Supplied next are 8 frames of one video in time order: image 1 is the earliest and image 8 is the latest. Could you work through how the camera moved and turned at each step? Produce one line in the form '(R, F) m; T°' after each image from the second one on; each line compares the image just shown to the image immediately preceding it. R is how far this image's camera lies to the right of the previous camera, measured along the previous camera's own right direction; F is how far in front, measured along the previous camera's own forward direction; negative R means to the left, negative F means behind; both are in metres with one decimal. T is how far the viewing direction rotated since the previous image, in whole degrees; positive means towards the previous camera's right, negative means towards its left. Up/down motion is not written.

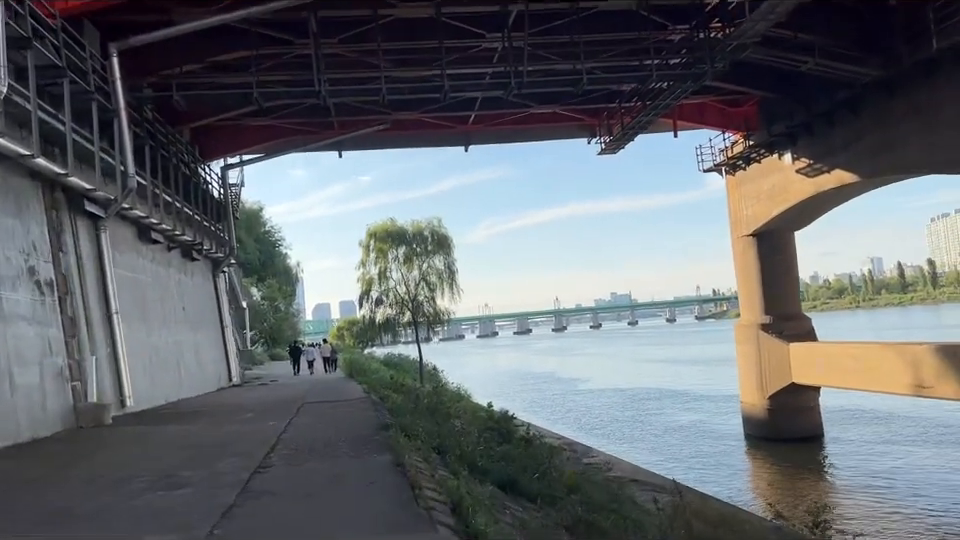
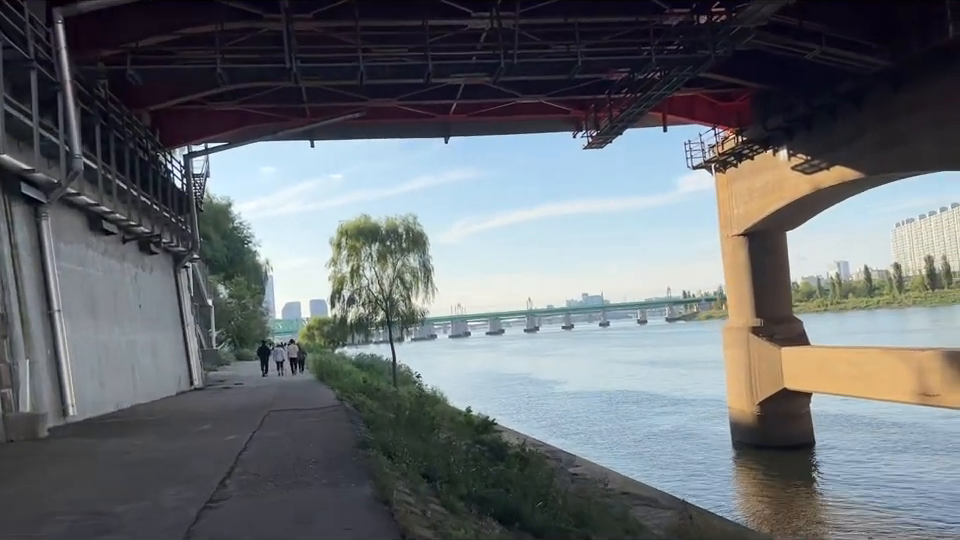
(-0.2, +1.2) m; +2°
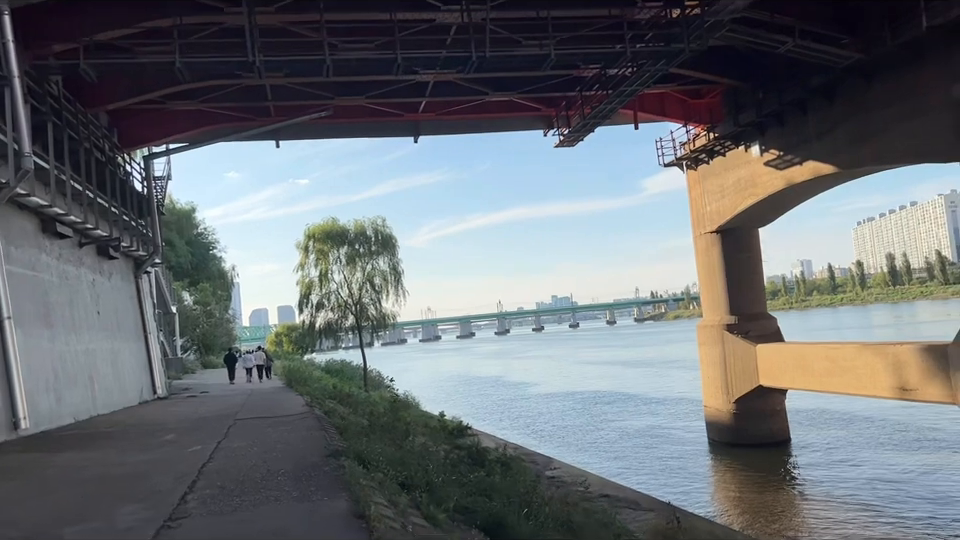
(-0.1, +0.4) m; +2°
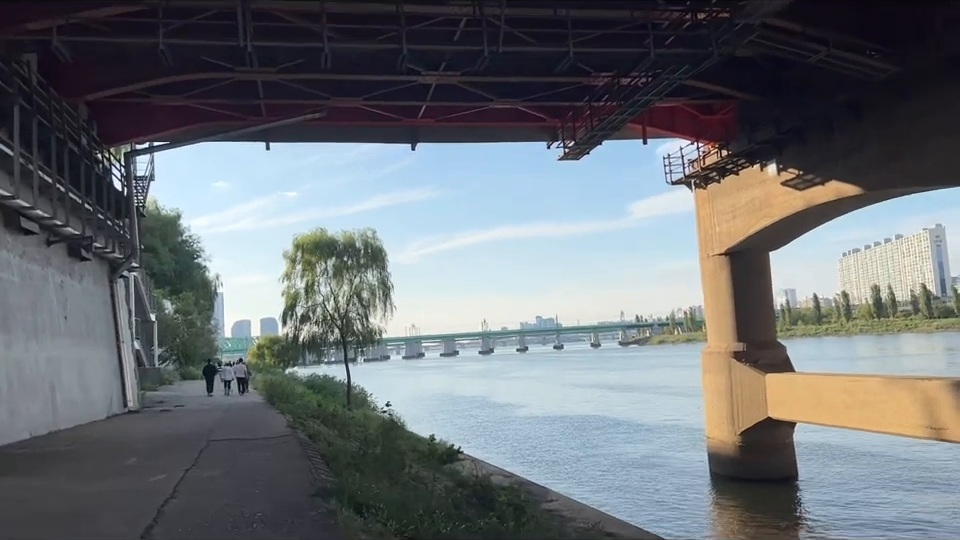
(-0.3, +1.2) m; +1°
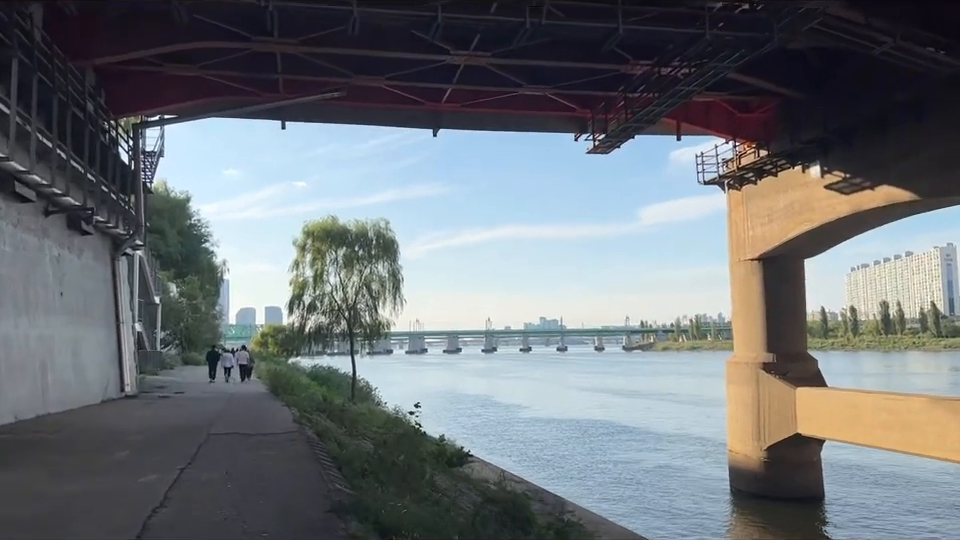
(-0.4, +1.0) m; 0°
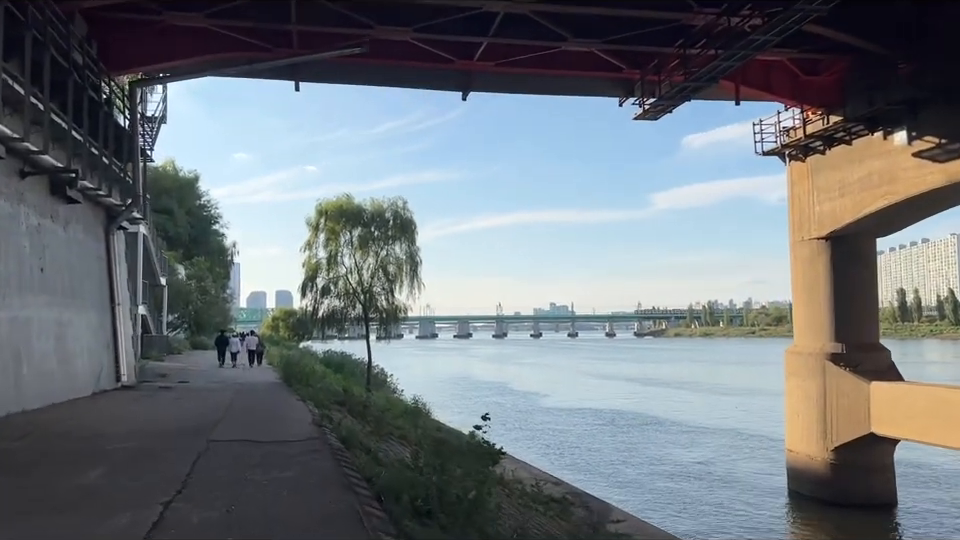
(-0.6, +2.0) m; -1°
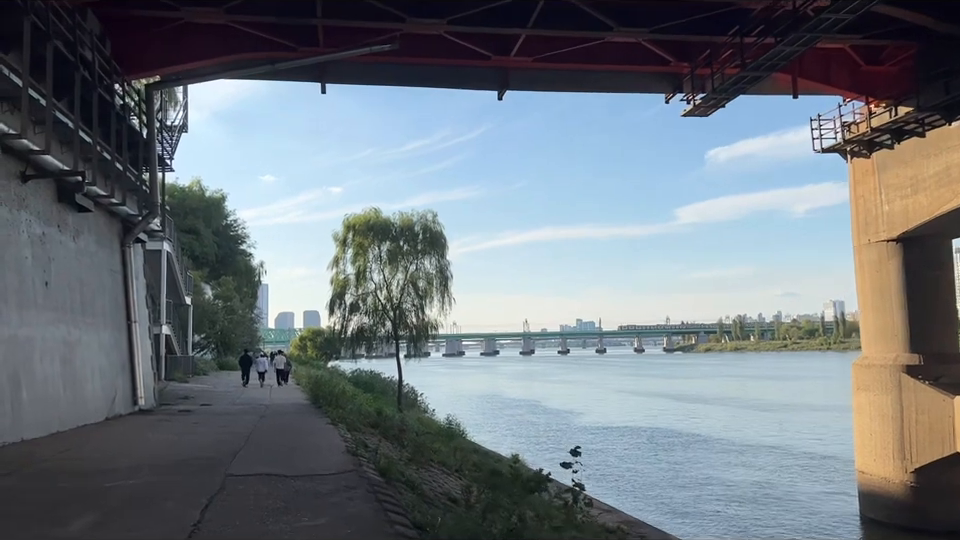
(-0.3, +1.2) m; -2°
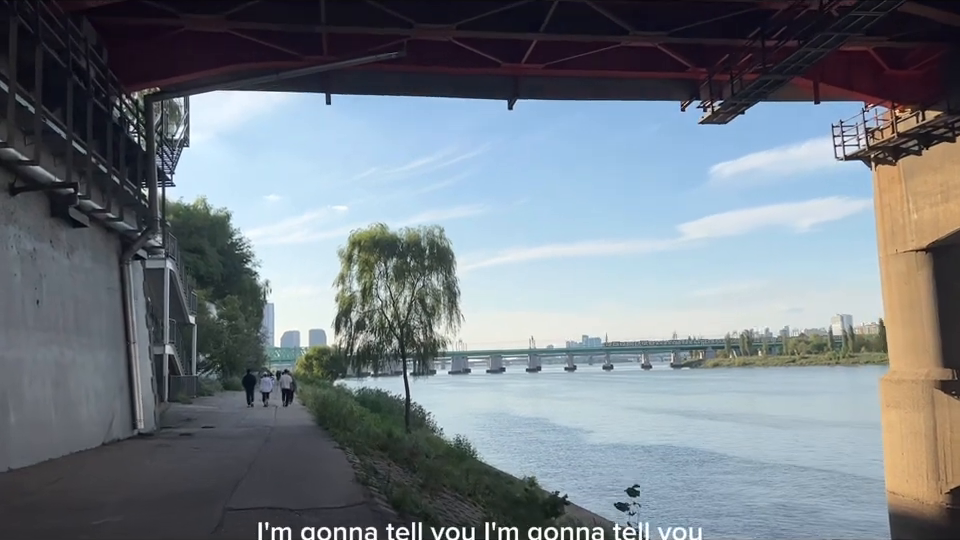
(-0.1, +0.6) m; 0°
